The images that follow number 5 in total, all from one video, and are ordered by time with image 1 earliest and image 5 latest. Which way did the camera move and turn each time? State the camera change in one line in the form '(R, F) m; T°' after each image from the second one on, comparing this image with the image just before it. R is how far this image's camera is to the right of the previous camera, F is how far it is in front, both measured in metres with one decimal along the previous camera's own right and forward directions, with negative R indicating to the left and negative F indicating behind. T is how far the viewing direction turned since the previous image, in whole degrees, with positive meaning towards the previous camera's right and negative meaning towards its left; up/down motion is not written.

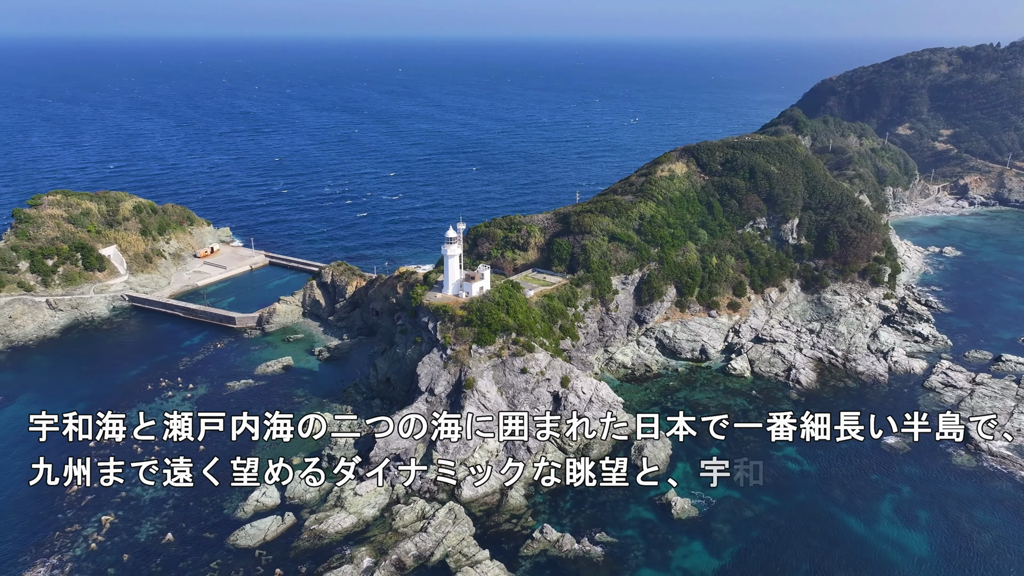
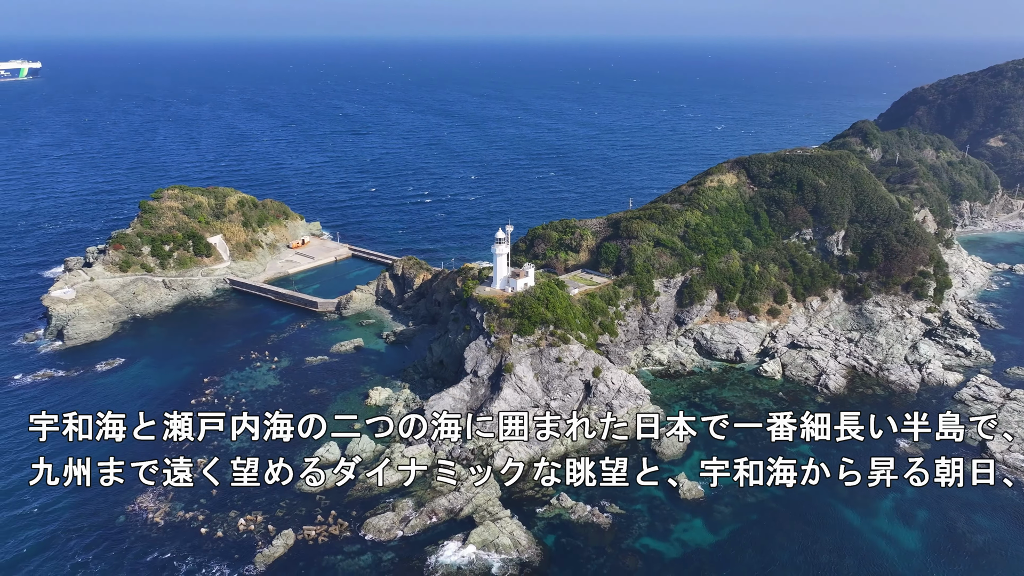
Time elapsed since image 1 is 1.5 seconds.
(+3.1, -4.6) m; -7°
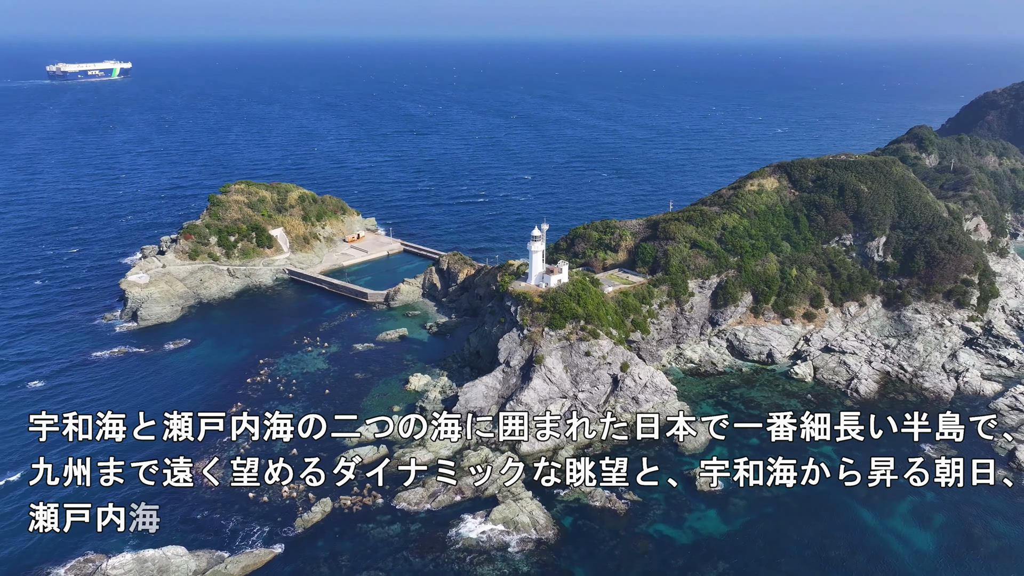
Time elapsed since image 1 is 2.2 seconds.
(+1.7, -2.1) m; -5°
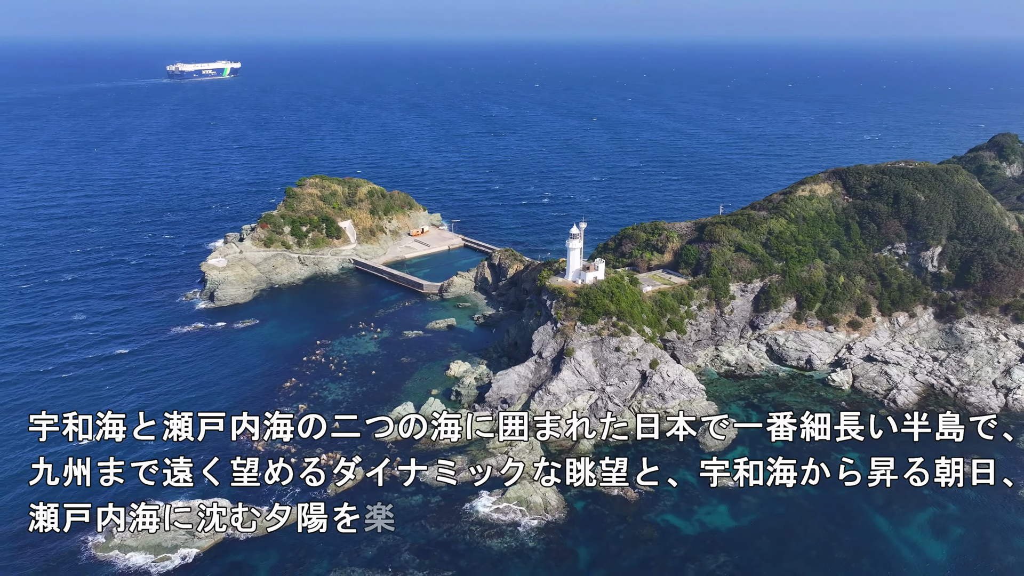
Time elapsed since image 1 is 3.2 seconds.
(+3.2, -2.0) m; -7°
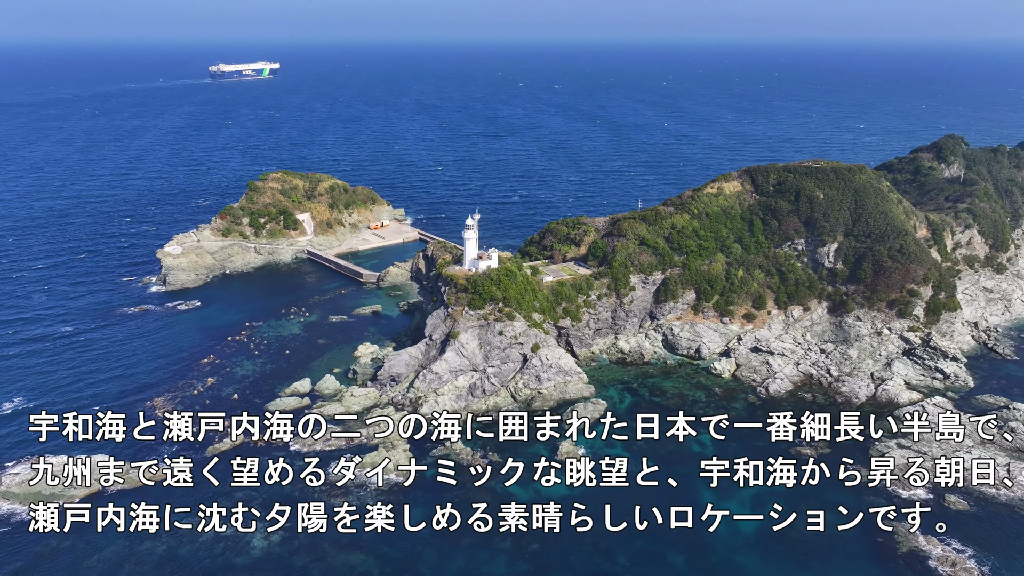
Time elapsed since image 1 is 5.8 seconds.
(+10.4, -2.9) m; -3°
